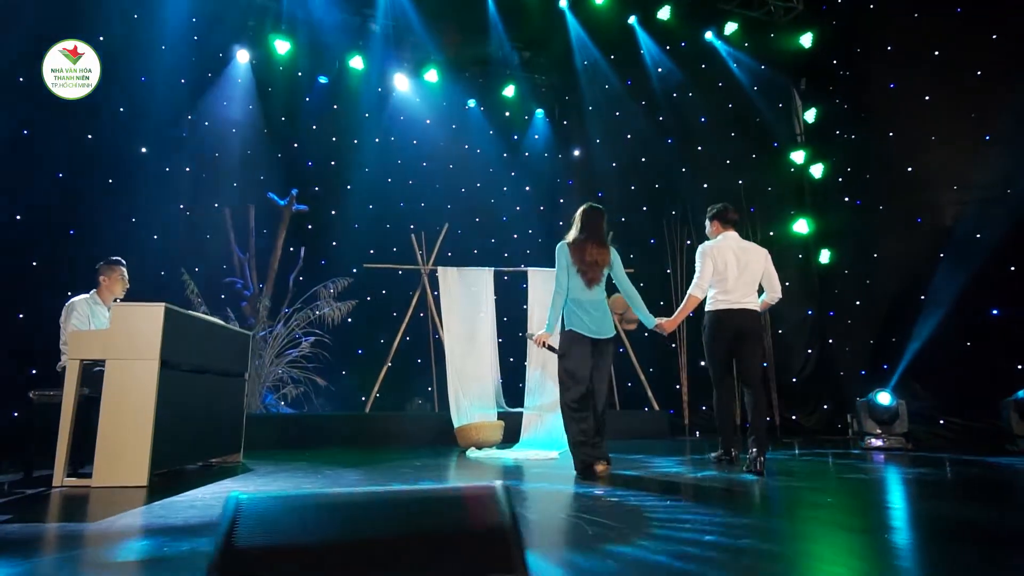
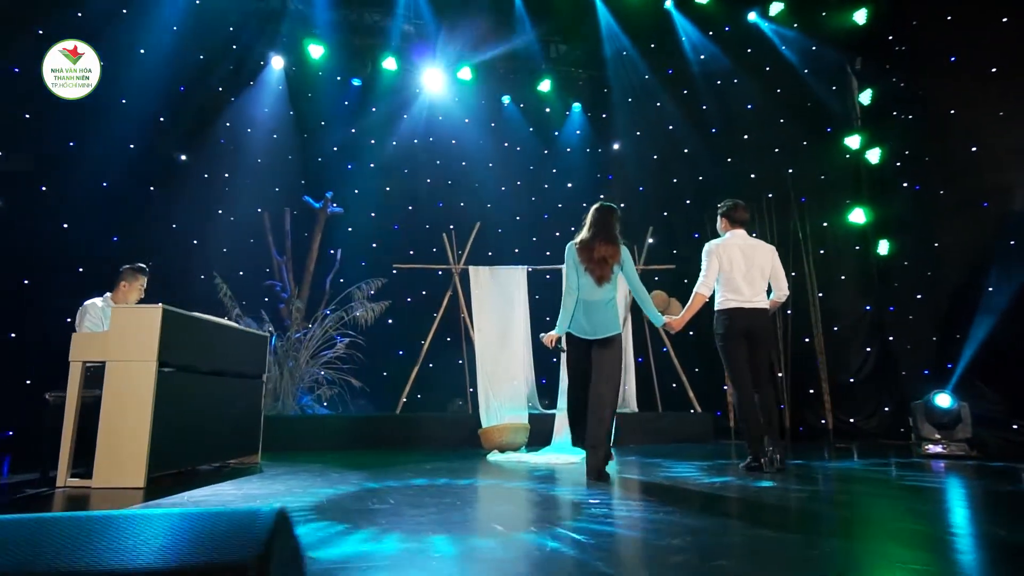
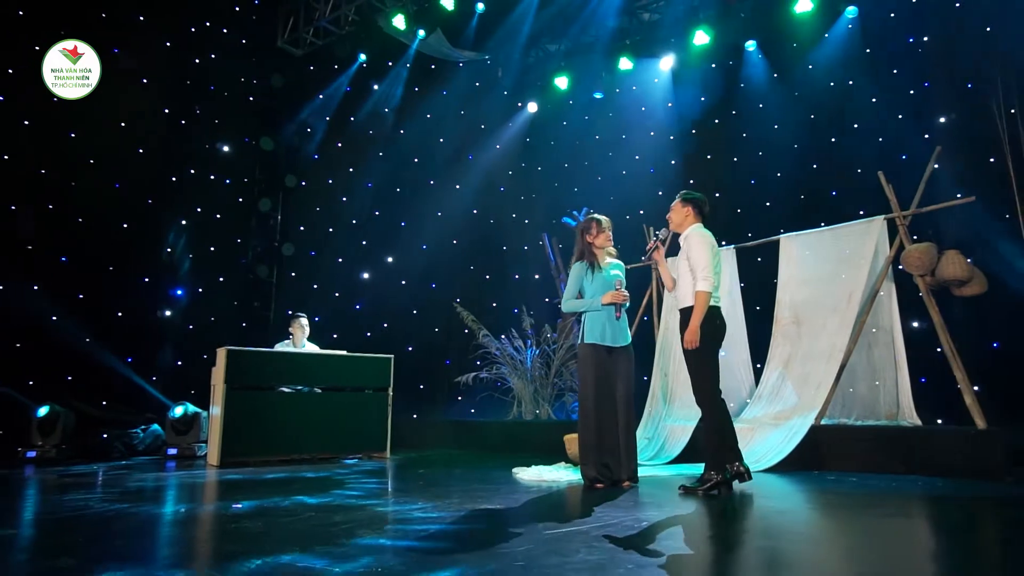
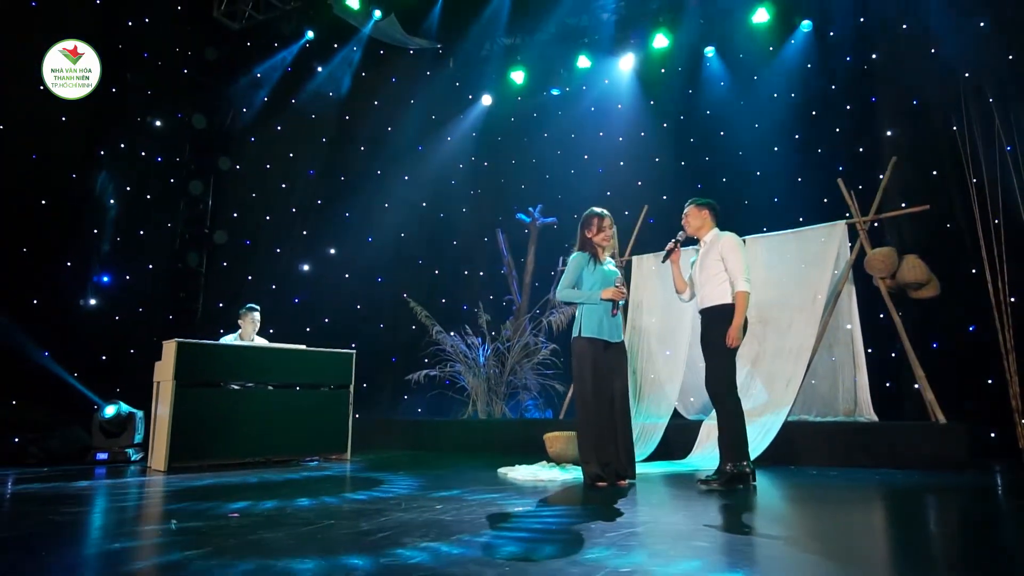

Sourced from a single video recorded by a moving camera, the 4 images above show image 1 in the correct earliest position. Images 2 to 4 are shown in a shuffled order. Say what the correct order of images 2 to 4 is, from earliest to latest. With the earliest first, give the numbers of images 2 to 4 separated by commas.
2, 4, 3
